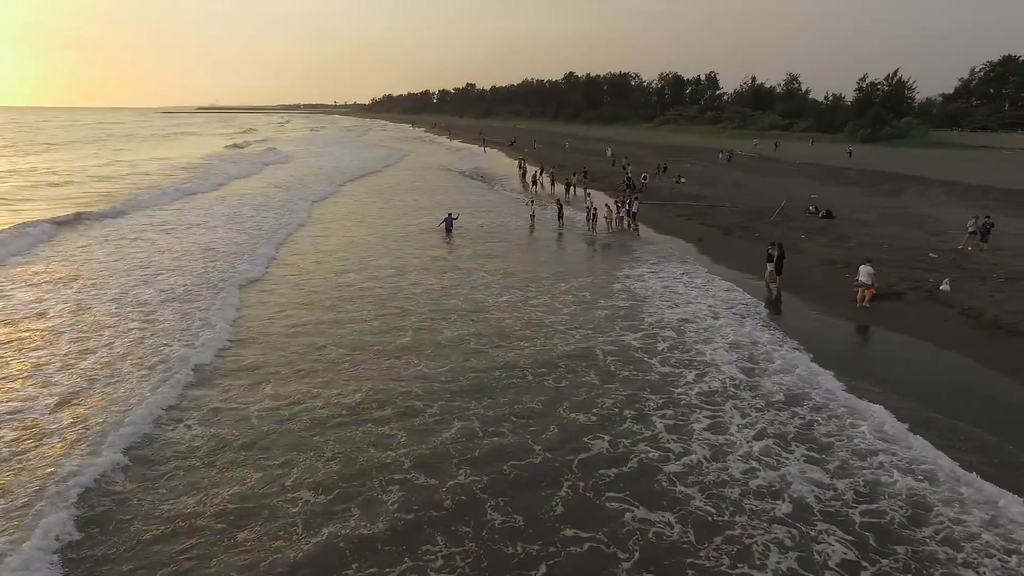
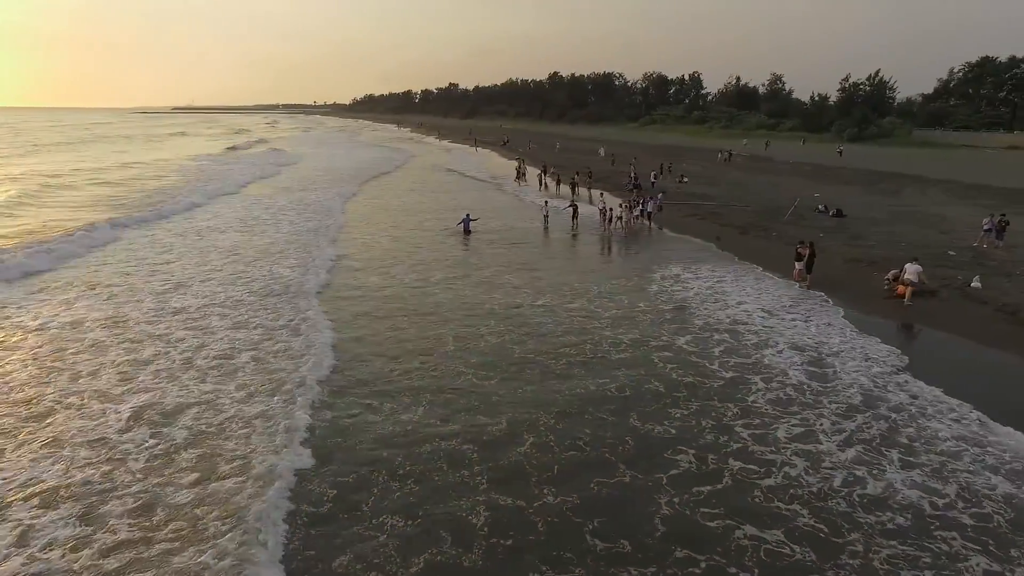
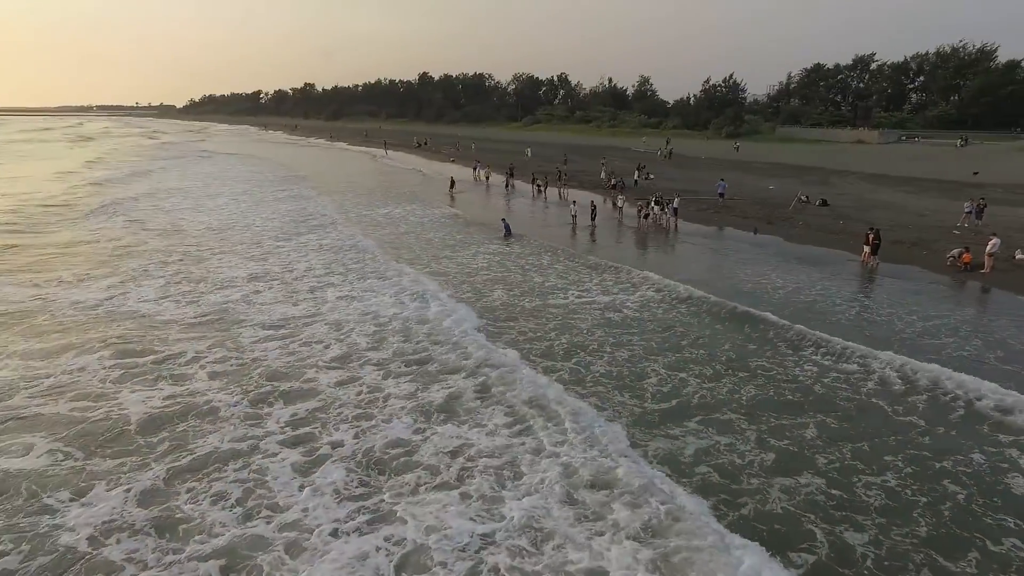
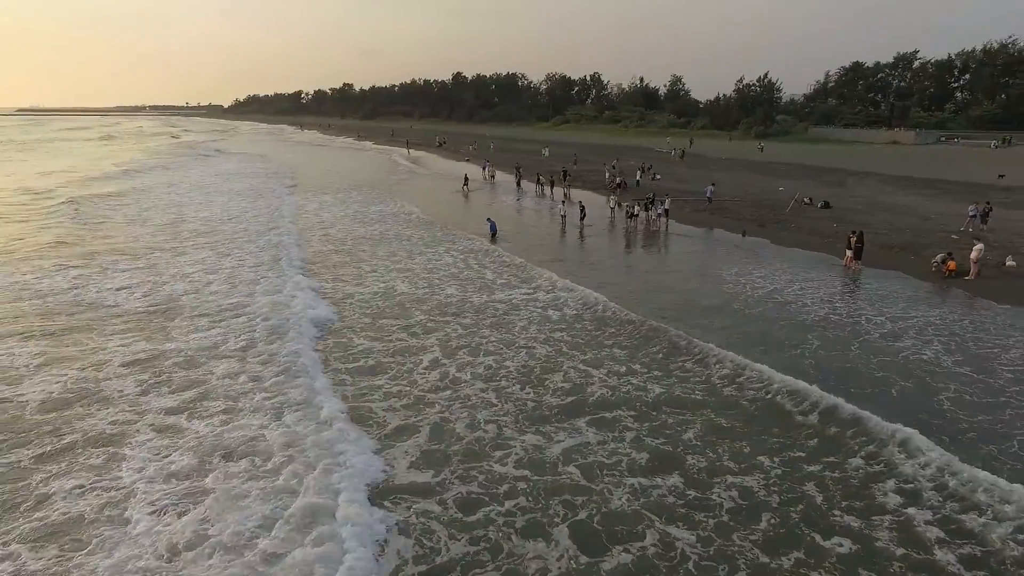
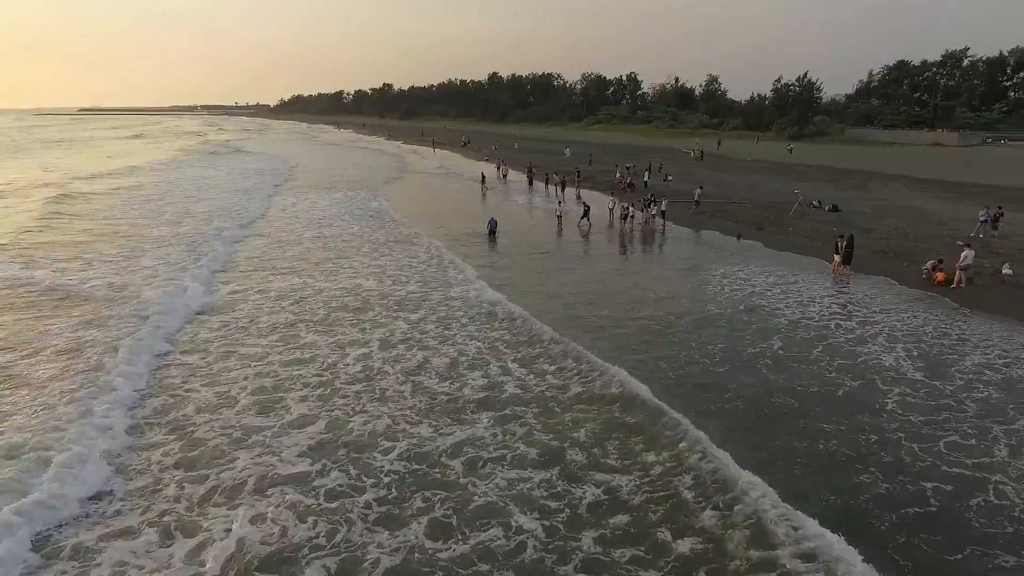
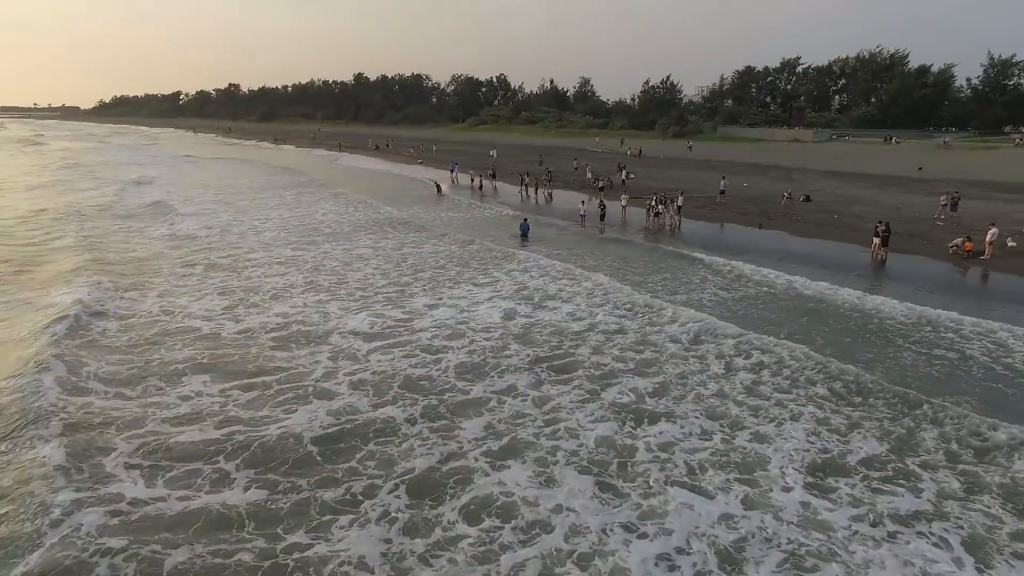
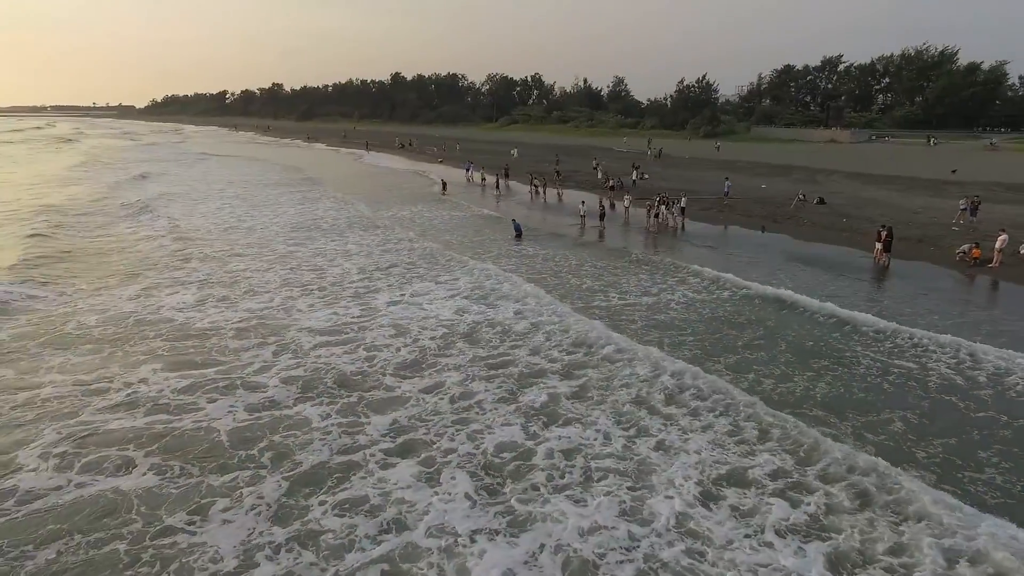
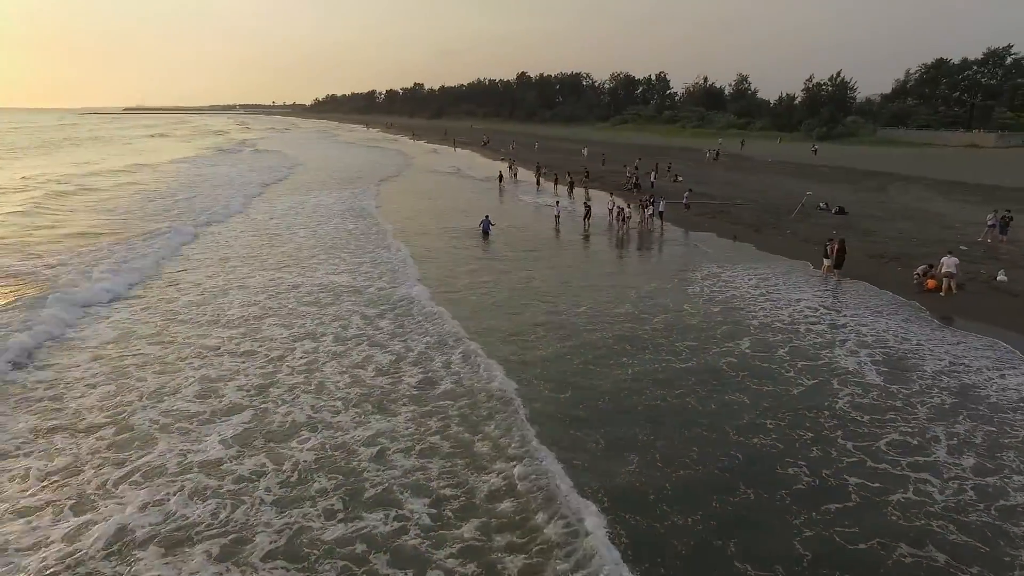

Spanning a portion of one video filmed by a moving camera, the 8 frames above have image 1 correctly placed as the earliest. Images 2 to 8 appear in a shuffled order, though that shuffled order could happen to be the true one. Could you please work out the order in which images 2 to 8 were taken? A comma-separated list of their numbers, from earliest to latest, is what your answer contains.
2, 8, 5, 4, 3, 7, 6
